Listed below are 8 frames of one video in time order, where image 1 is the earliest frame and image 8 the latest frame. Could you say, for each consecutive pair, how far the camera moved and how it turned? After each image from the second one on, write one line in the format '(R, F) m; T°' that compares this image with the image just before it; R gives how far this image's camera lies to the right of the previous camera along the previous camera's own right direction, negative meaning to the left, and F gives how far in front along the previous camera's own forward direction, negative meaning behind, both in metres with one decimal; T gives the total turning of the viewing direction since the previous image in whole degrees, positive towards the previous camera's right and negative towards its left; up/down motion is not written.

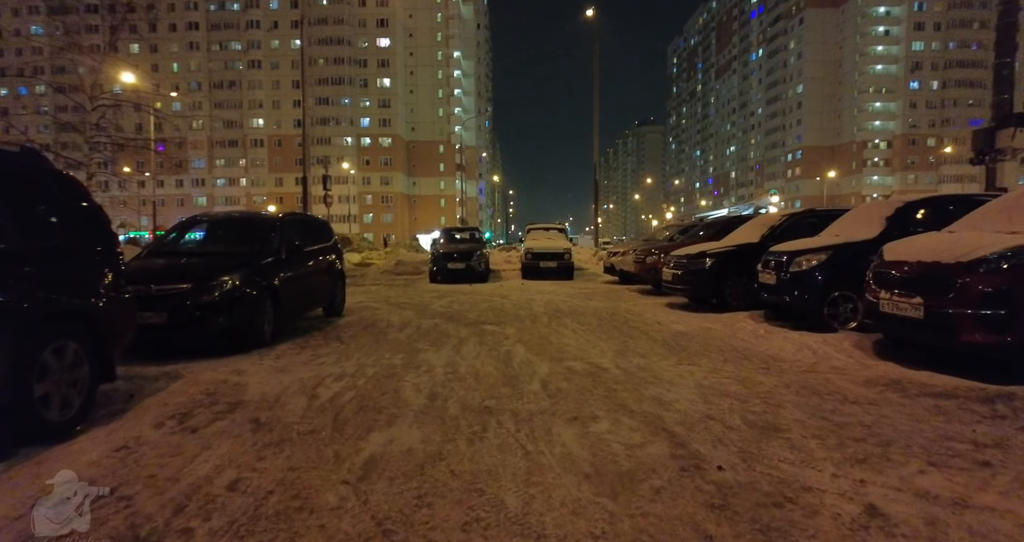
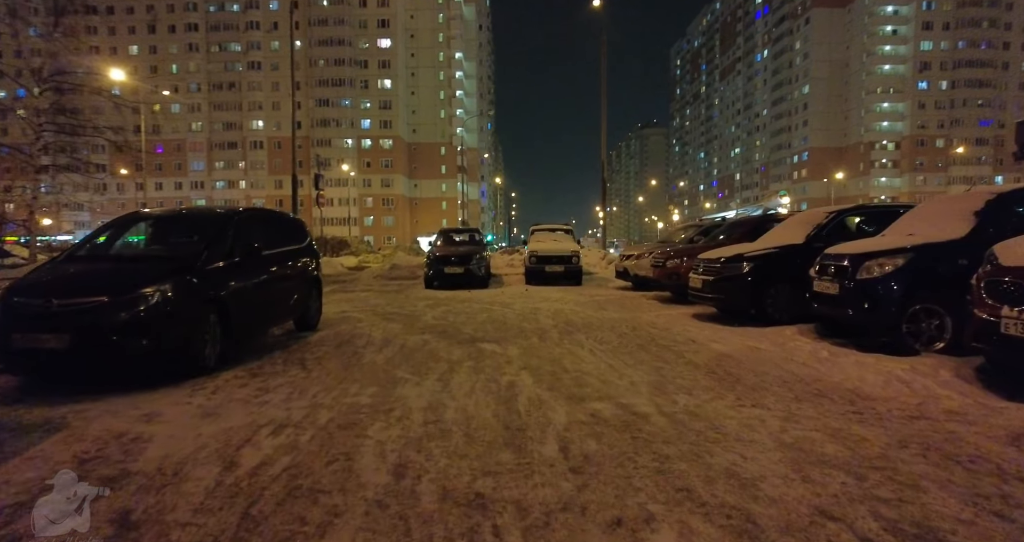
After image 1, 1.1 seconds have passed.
(0.0, +1.4) m; 0°
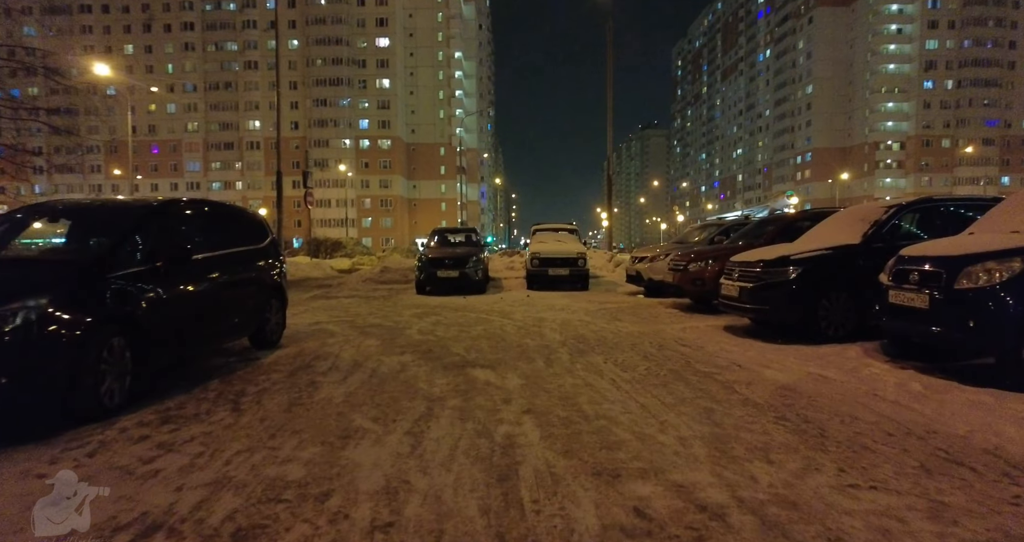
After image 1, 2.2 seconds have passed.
(0.0, +1.4) m; 0°
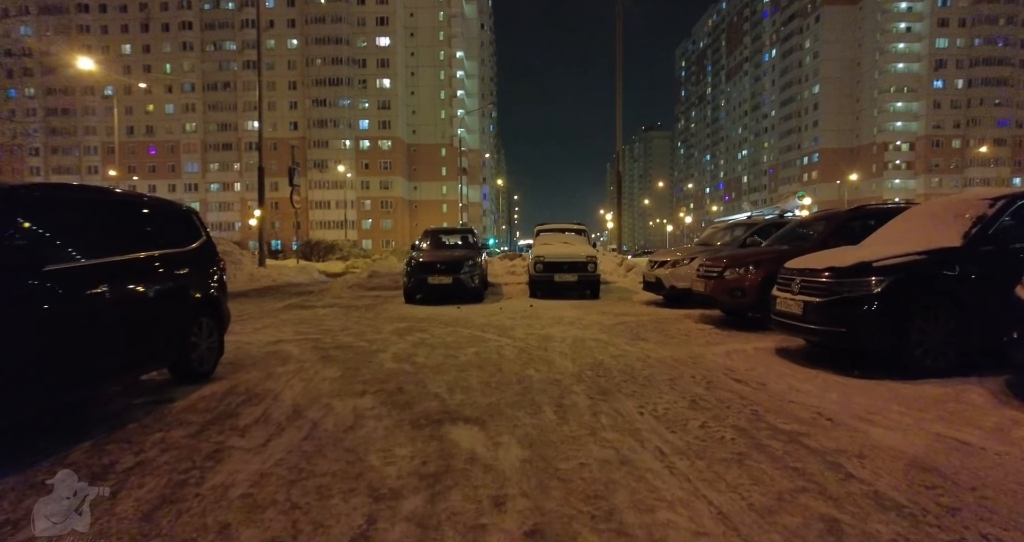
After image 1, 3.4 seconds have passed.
(0.0, +1.6) m; 0°
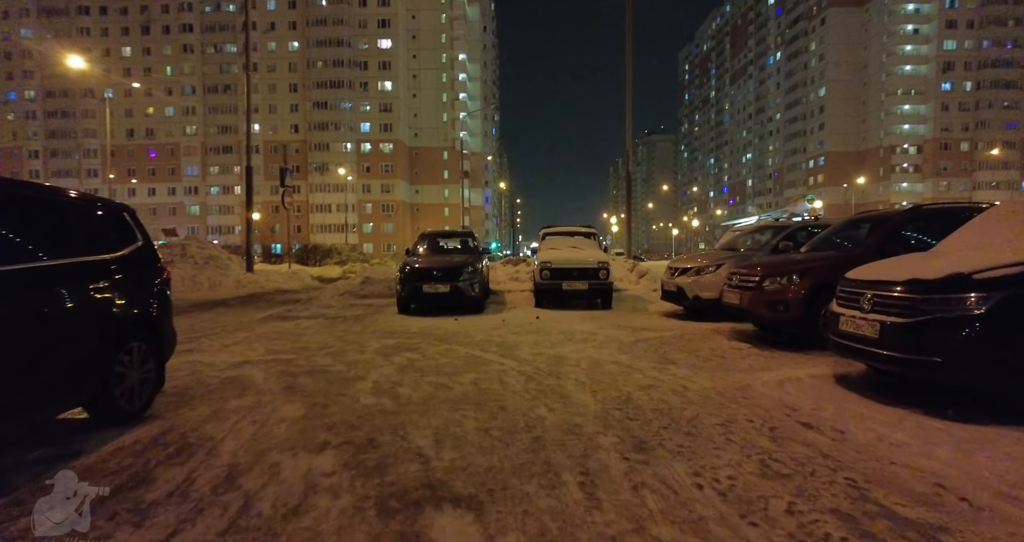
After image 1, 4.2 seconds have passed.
(0.0, +1.1) m; 0°
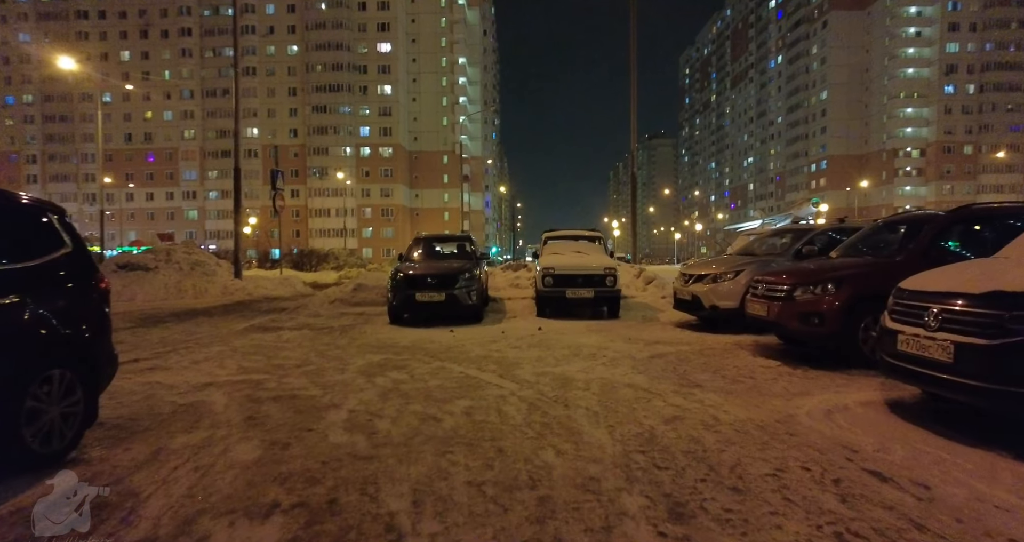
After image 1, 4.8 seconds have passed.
(0.0, +0.8) m; 0°
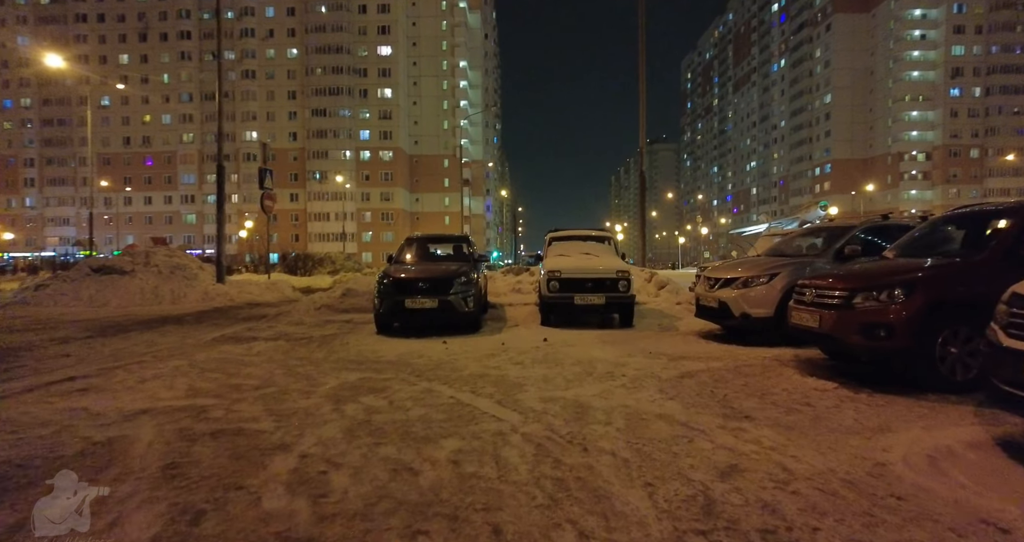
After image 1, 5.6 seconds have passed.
(0.0, +1.1) m; 0°
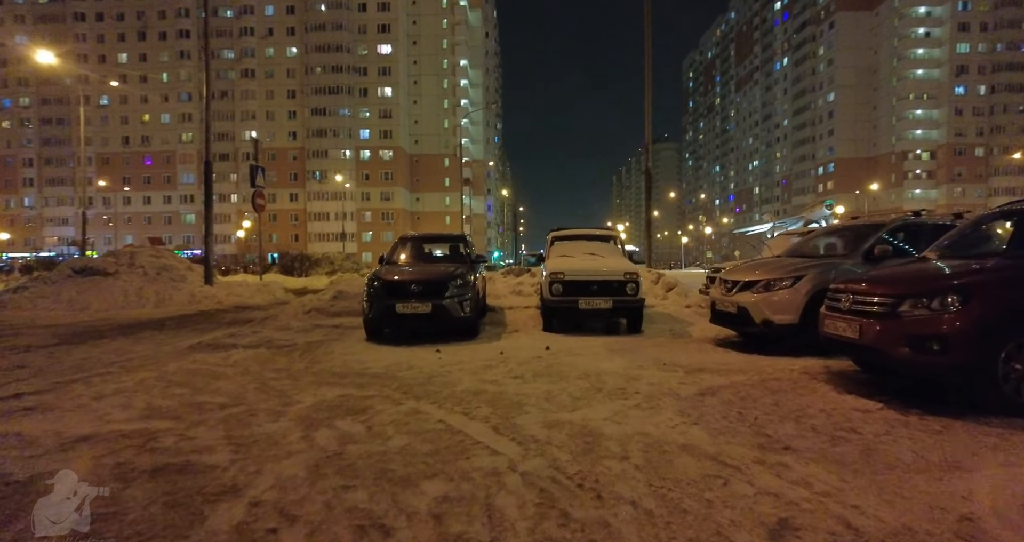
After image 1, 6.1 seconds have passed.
(0.0, +0.7) m; 0°
